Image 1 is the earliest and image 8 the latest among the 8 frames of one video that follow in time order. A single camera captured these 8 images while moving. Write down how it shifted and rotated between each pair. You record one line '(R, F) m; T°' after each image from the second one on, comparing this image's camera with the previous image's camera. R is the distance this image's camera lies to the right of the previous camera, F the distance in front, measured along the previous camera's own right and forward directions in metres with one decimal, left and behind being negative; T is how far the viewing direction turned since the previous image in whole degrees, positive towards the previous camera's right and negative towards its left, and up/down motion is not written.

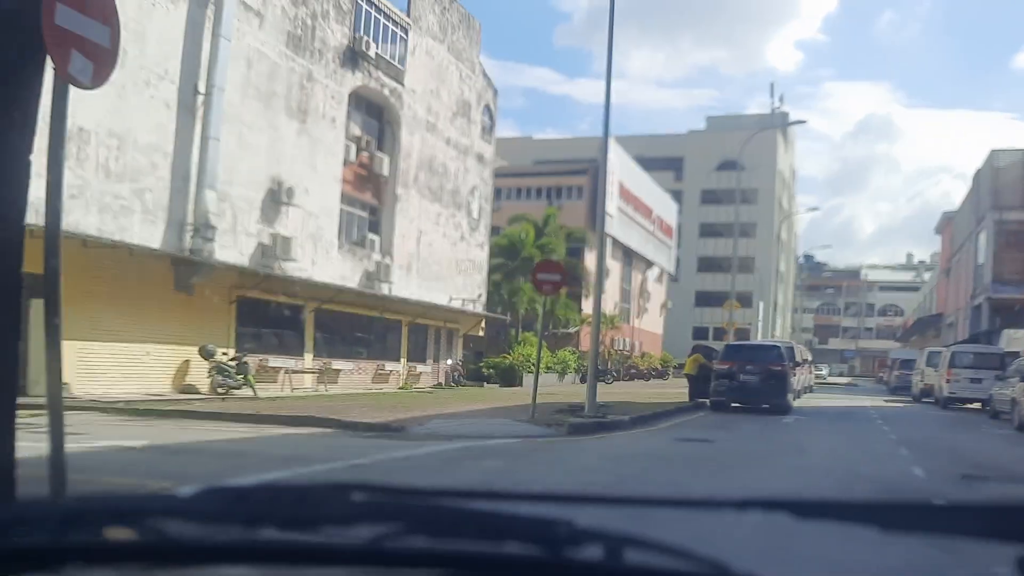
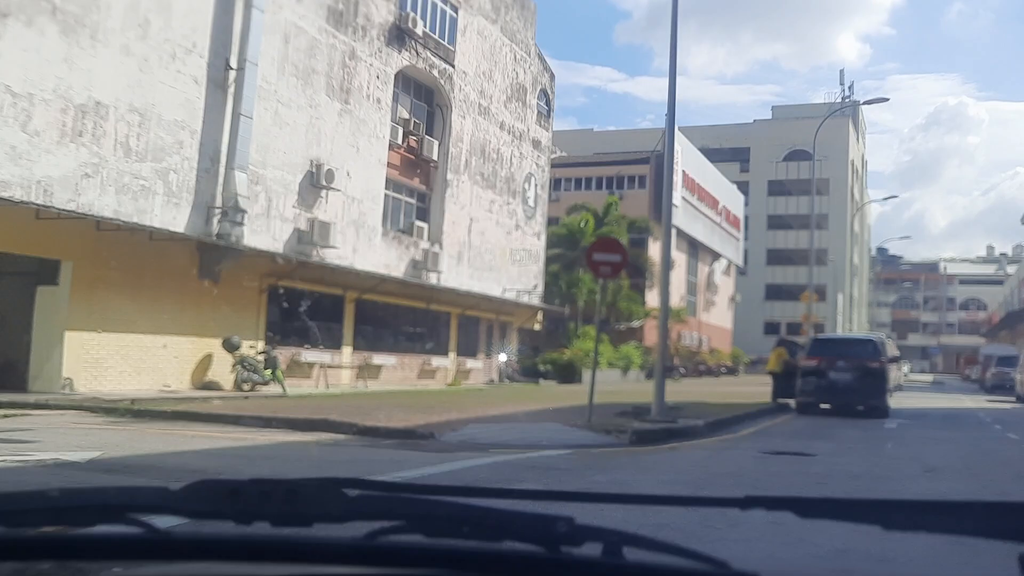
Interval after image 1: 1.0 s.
(+0.1, +2.4) m; -4°
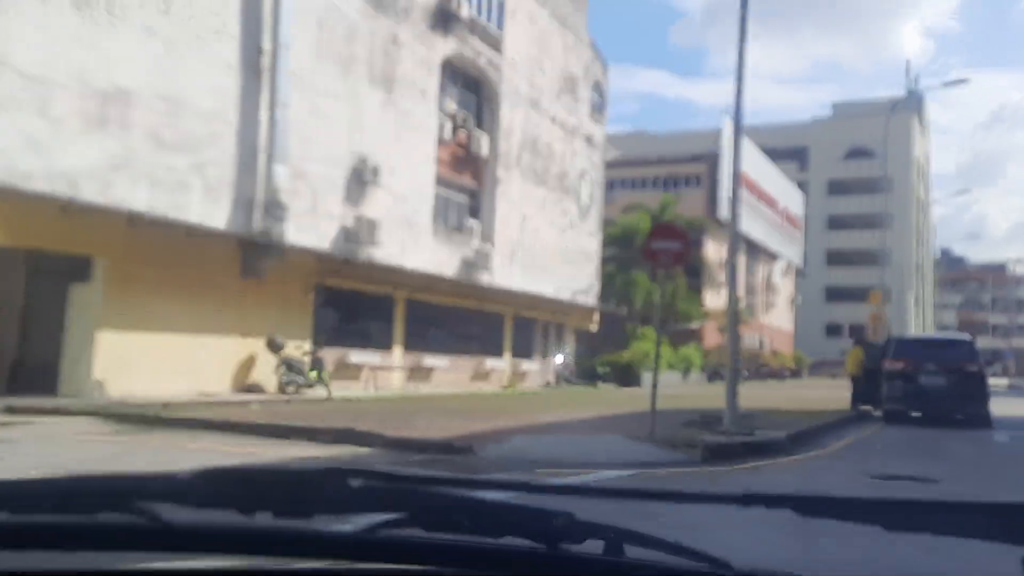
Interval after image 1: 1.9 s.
(-0.1, +1.3) m; -3°
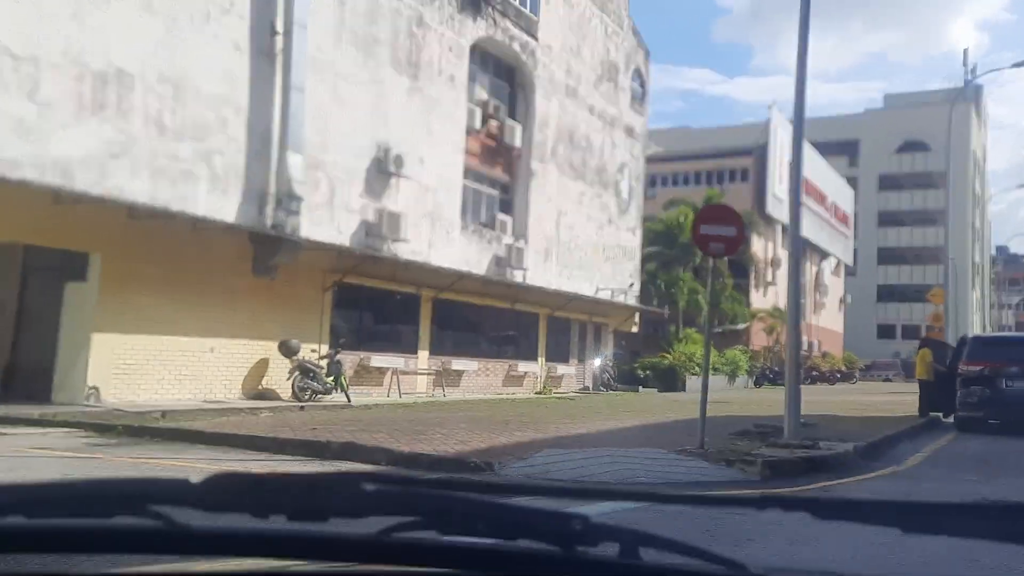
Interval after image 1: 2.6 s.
(+0.2, +1.5) m; -3°
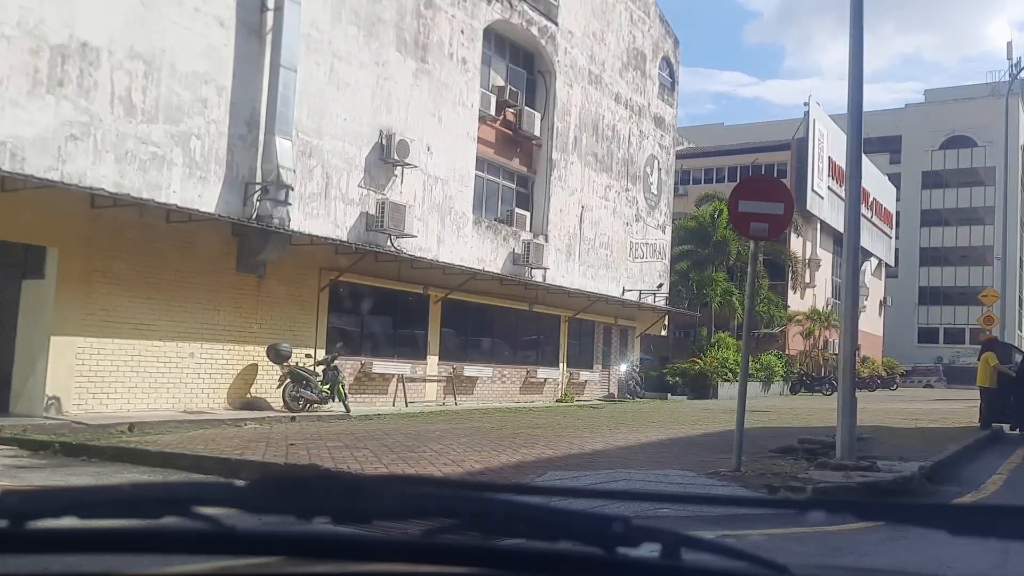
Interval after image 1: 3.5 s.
(+0.3, +1.7) m; -2°
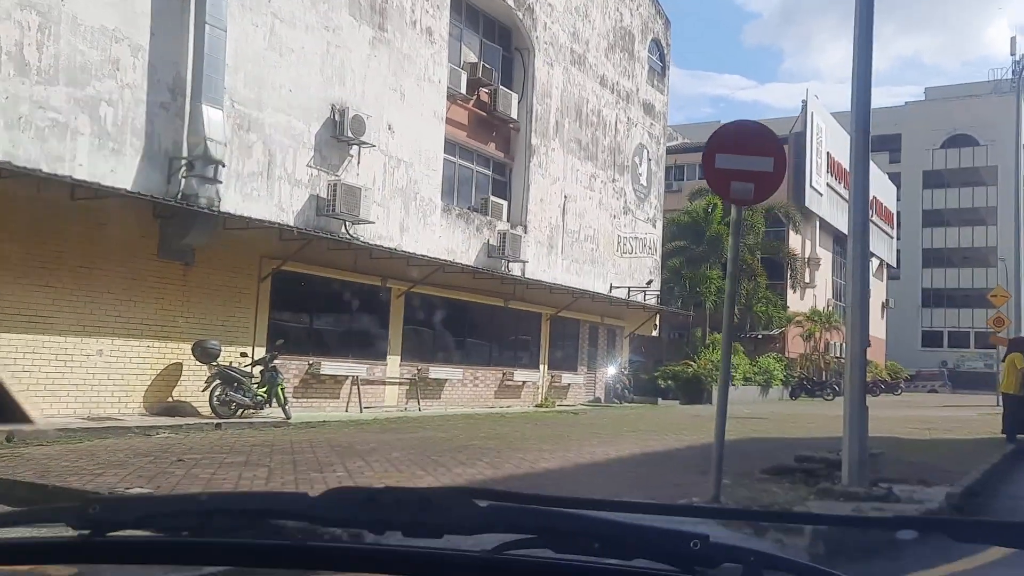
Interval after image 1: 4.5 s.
(+0.6, +1.9) m; 0°
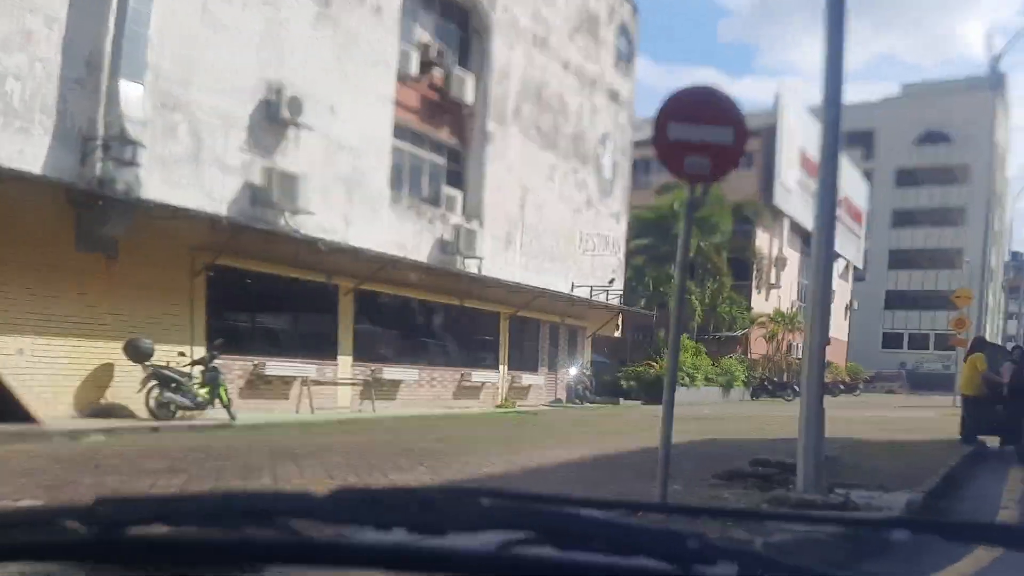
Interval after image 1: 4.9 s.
(+0.2, +0.4) m; +2°
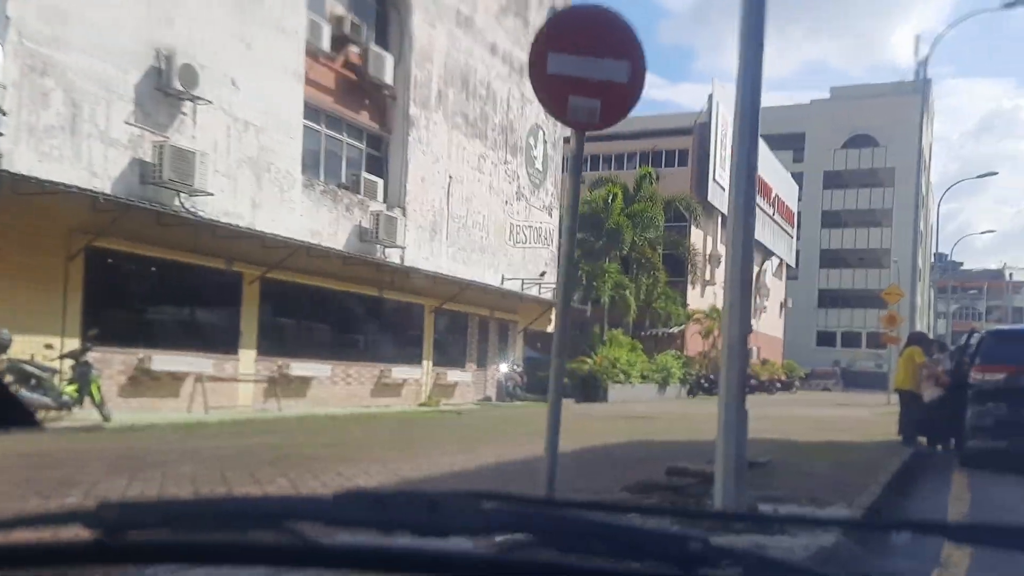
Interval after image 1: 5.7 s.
(+0.4, +1.1) m; +4°
